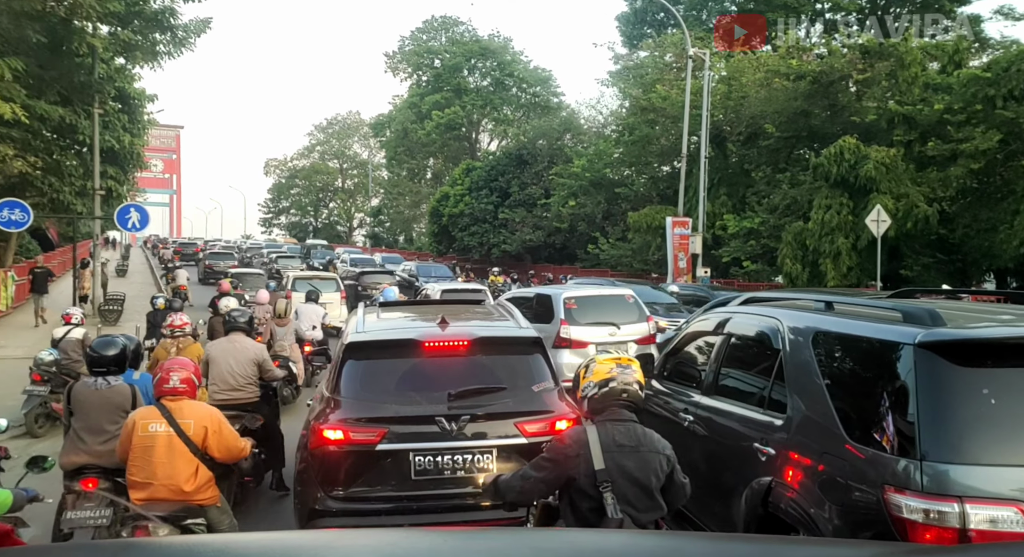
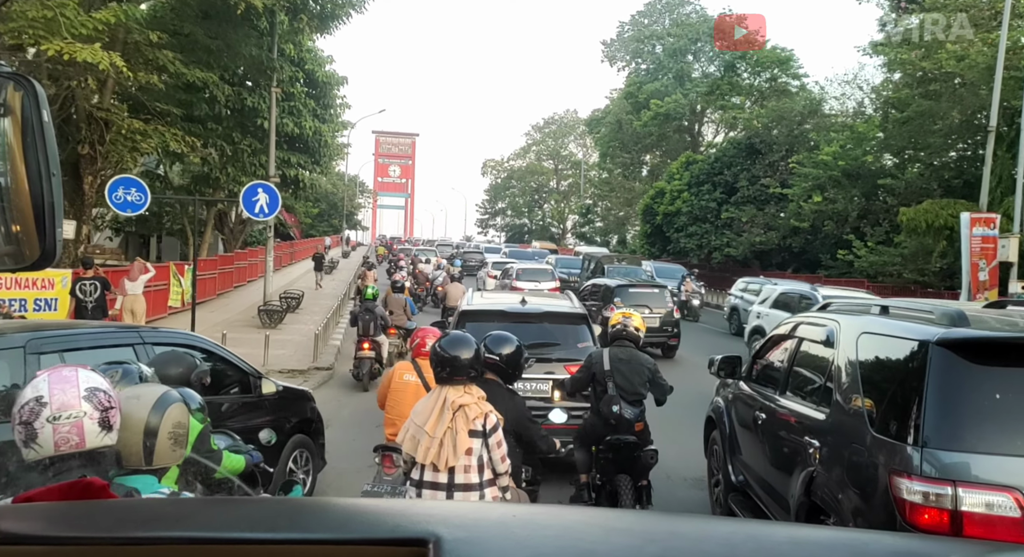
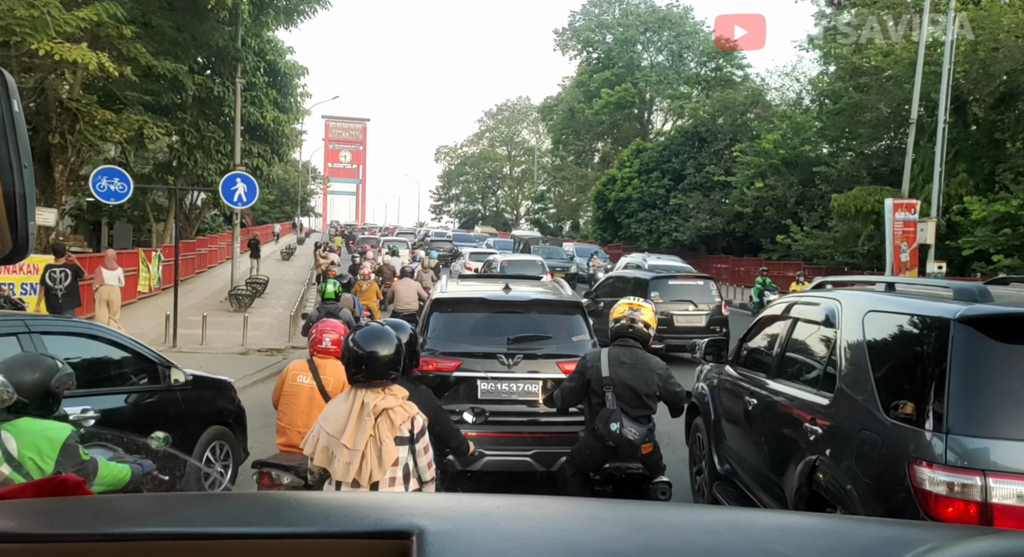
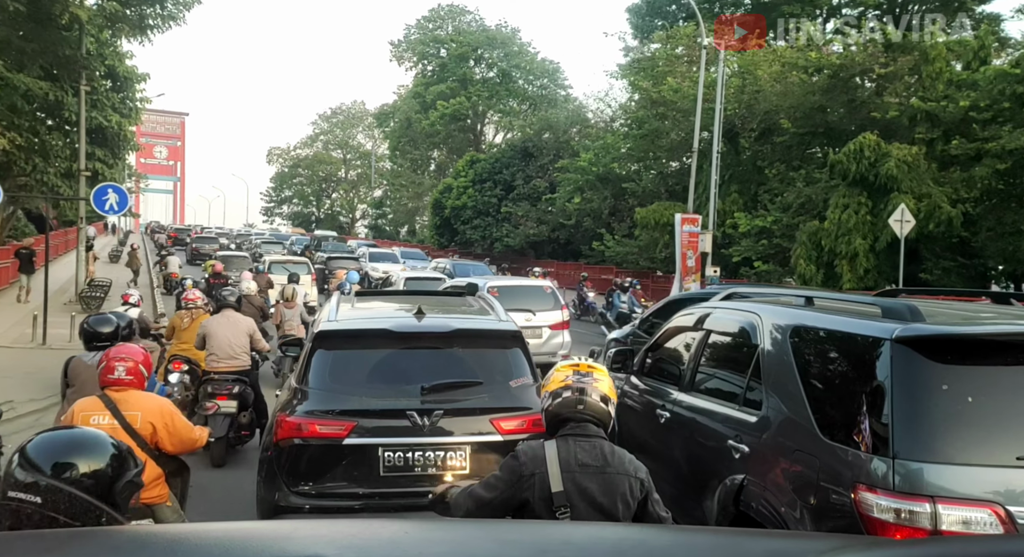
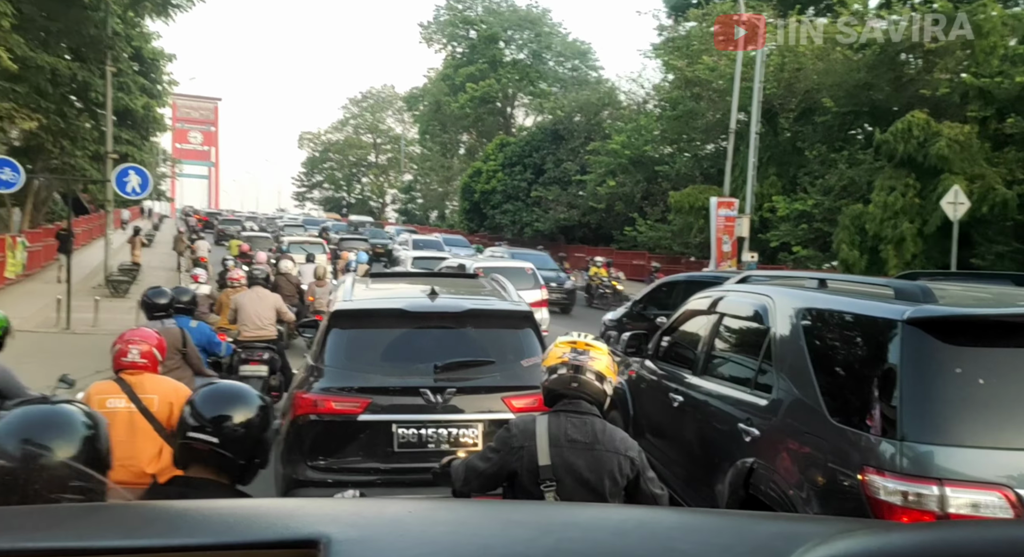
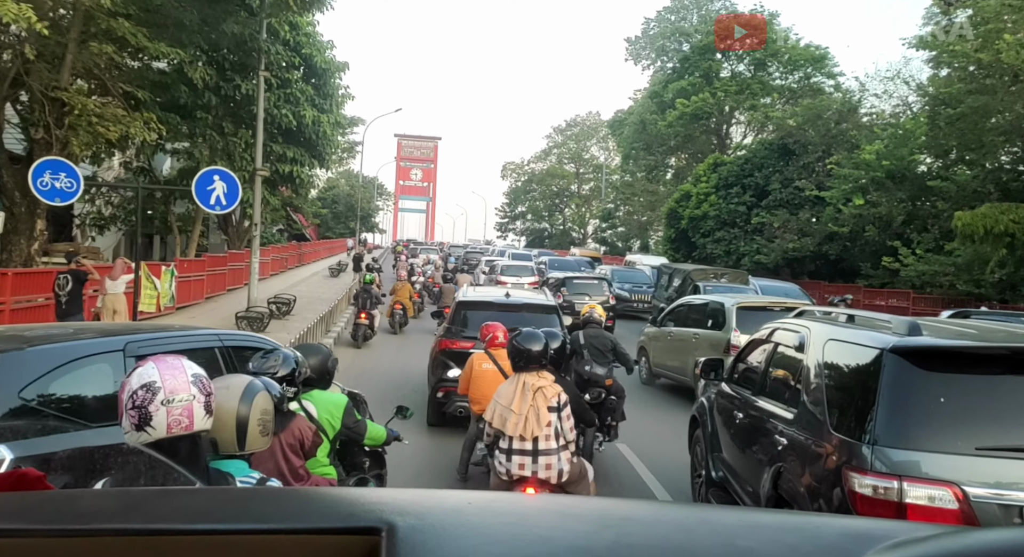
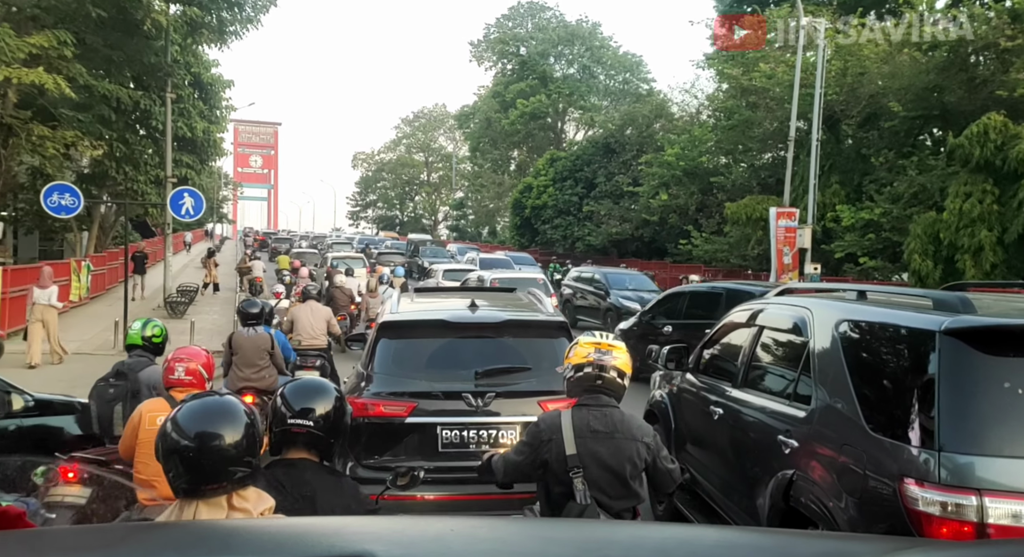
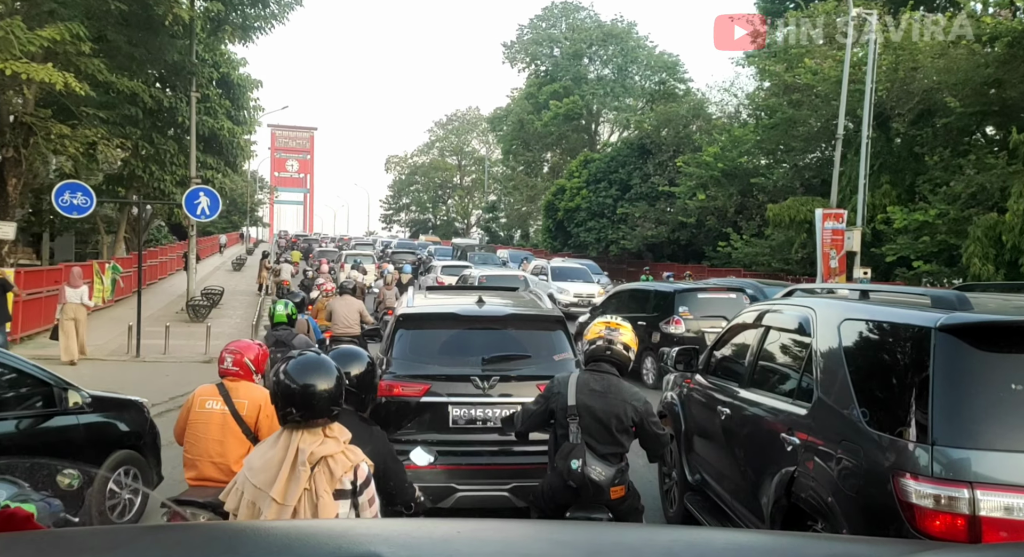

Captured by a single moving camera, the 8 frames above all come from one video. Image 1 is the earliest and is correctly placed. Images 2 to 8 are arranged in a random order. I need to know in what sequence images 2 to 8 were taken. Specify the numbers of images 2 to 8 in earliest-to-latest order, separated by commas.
4, 5, 7, 8, 3, 2, 6
